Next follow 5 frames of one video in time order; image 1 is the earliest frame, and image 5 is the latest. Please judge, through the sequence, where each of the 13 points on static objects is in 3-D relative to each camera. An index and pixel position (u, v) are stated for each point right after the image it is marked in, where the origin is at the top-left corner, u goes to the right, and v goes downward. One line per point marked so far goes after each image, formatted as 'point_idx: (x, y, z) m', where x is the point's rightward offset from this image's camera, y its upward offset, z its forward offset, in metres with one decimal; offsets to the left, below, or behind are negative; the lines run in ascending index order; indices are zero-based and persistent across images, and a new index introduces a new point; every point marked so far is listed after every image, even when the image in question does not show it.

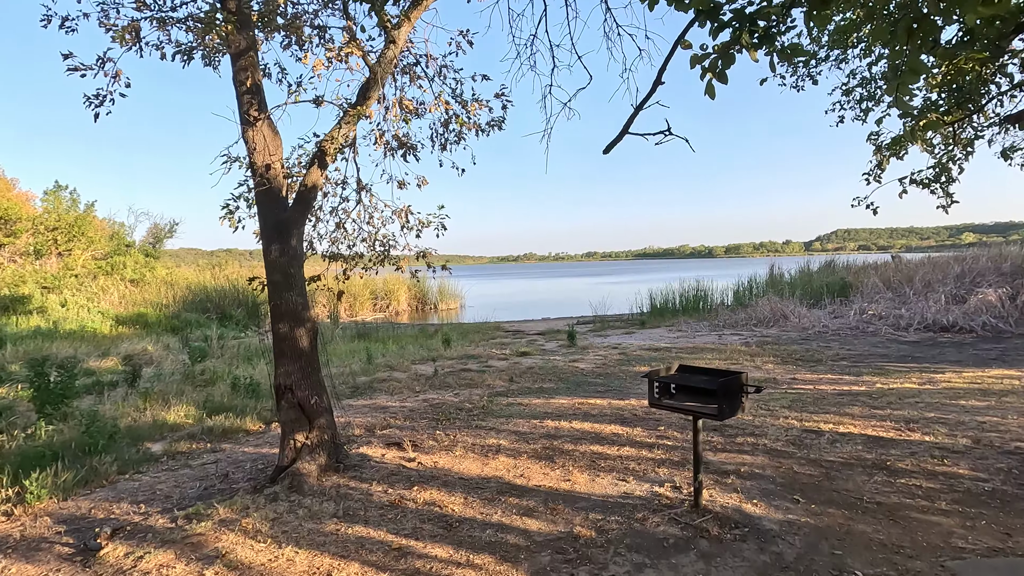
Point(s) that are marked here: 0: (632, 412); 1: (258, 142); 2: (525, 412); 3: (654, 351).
0: (+0.9, -0.9, +4.1) m
1: (-1.3, +0.7, +2.9) m
2: (+0.1, -0.9, +4.4) m
3: (+2.0, -0.9, +8.0) m
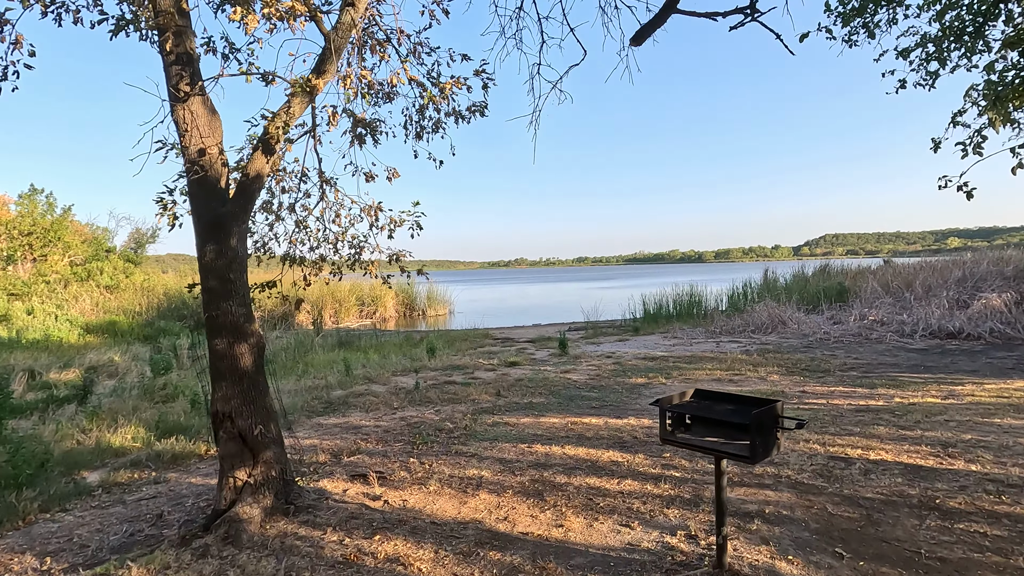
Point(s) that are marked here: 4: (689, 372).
0: (+0.8, -0.9, +3.7) m
1: (-1.4, +0.7, +2.5) m
2: (0.0, -1.0, +3.9) m
3: (+1.8, -1.0, +7.6) m
4: (+2.1, -1.0, +6.6) m
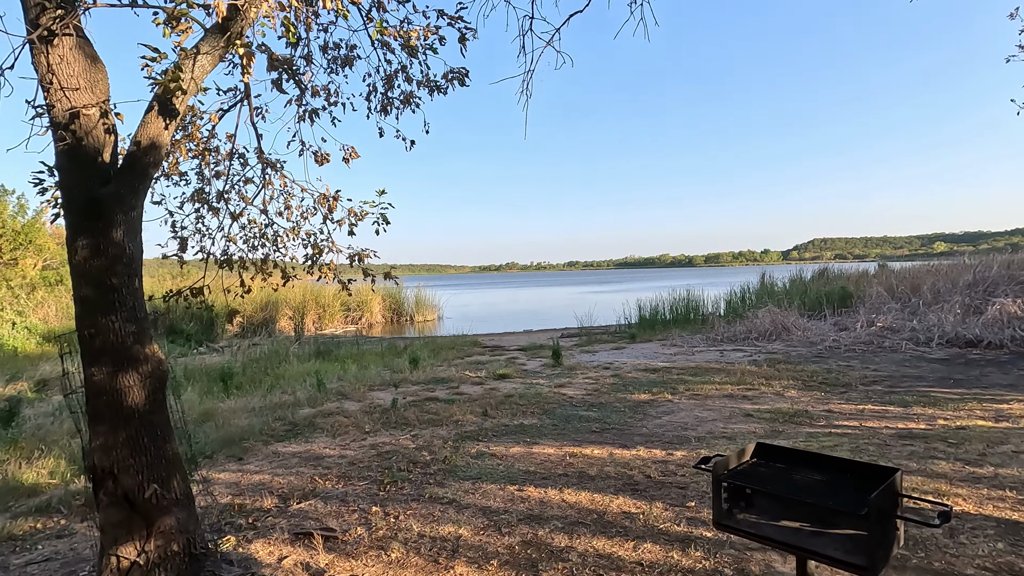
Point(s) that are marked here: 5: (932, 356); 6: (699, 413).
0: (+0.7, -1.0, +3.0) m
1: (-1.4, +0.7, +1.8) m
2: (-0.1, -1.0, +3.2) m
3: (+1.7, -1.0, +7.0) m
4: (+1.9, -1.0, +6.0) m
5: (+5.4, -0.9, +7.4) m
6: (+1.5, -1.0, +4.7) m
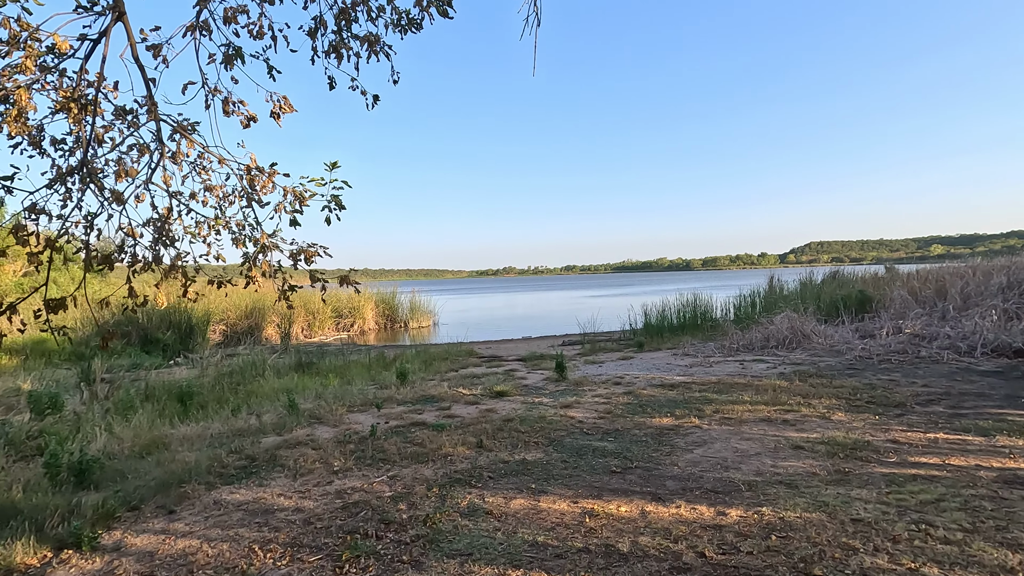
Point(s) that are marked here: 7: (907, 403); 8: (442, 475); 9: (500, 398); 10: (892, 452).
0: (+0.7, -1.0, +2.2) m
1: (-1.4, +0.6, +1.0) m
2: (-0.1, -1.1, +2.4) m
3: (+1.7, -1.1, +6.2) m
4: (+1.9, -1.1, +5.2) m
5: (+5.4, -0.9, +6.6) m
6: (+1.5, -1.1, +3.9) m
7: (+3.5, -1.0, +5.0) m
8: (-0.4, -1.2, +3.6) m
9: (-0.1, -1.1, +6.0) m
10: (+2.4, -1.0, +3.7) m
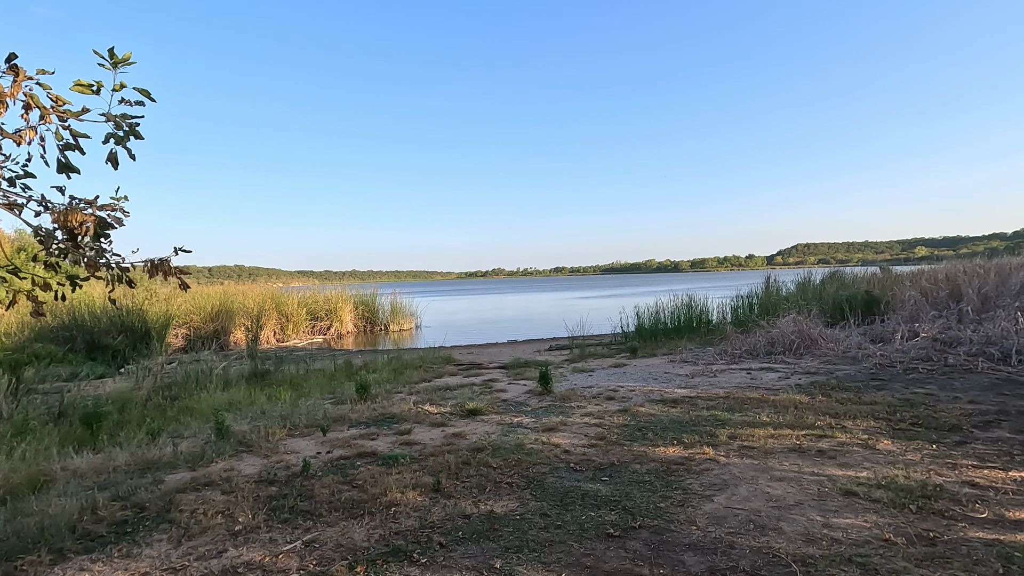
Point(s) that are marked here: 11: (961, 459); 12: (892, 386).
0: (+0.6, -1.0, +1.3) m
1: (-1.6, +0.7, 0.0) m
2: (-0.2, -1.0, +1.5) m
3: (+1.5, -1.1, +5.3) m
4: (+1.7, -1.1, +4.3) m
5: (+5.2, -0.9, +5.7) m
6: (+1.4, -1.1, +3.0) m
7: (+3.3, -1.0, +4.2) m
8: (-0.6, -1.1, +2.6) m
9: (-0.3, -1.1, +5.0) m
10: (+2.2, -1.0, +2.8) m
11: (+2.7, -1.0, +3.4) m
12: (+3.8, -1.0, +5.8) m
